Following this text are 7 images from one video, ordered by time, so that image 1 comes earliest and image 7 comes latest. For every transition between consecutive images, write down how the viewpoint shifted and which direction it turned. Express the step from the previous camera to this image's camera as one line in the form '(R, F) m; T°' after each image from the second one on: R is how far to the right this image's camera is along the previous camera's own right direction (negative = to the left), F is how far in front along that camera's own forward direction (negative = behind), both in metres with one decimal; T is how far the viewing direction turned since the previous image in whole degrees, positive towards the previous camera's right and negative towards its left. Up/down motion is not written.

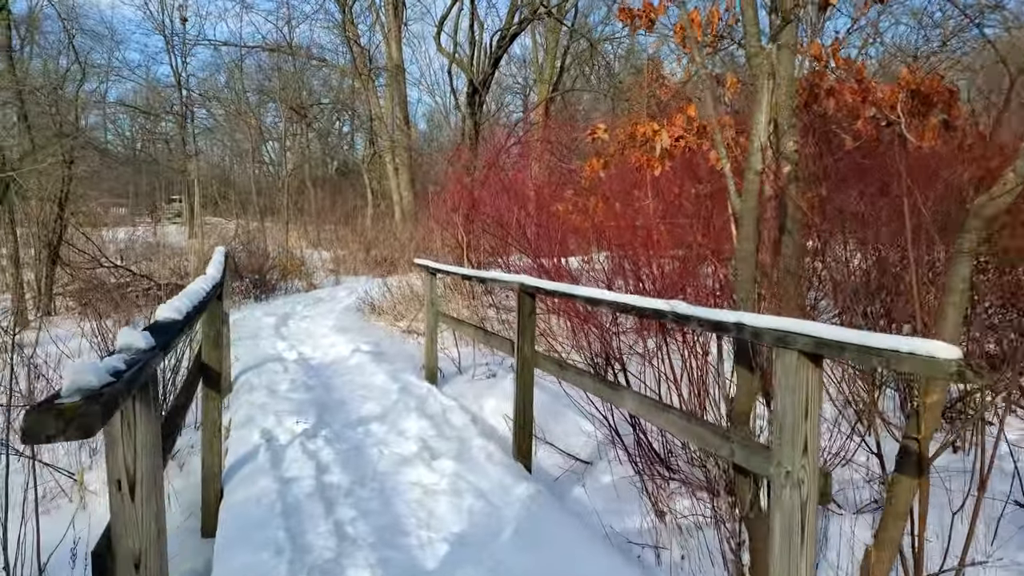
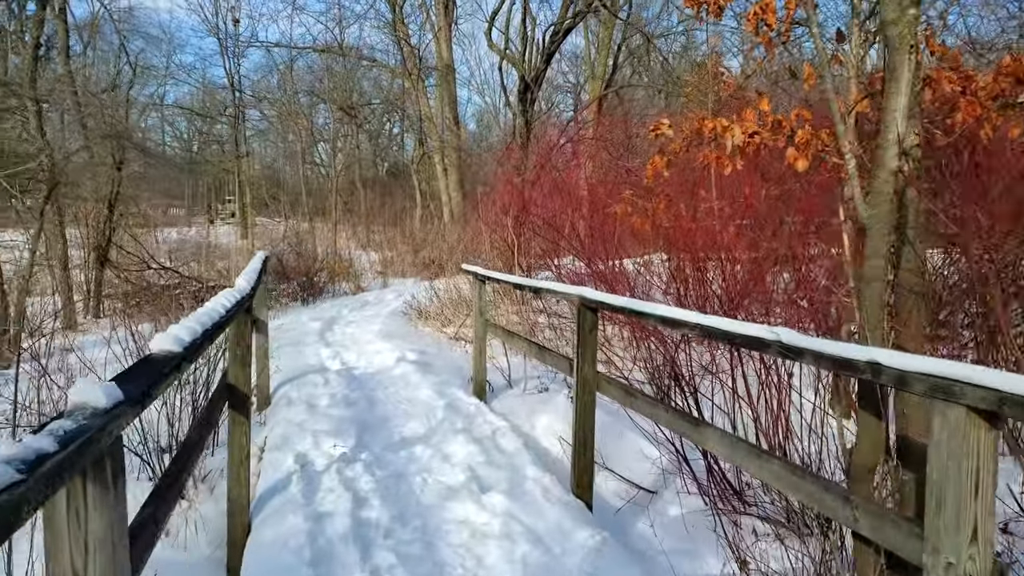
(0.0, +0.3) m; -4°
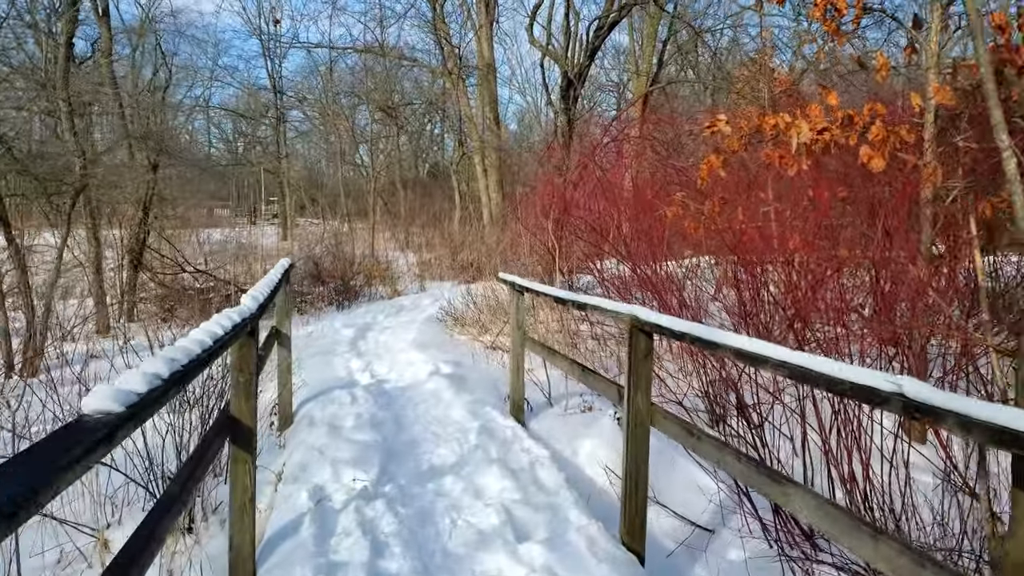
(0.0, +0.3) m; -3°
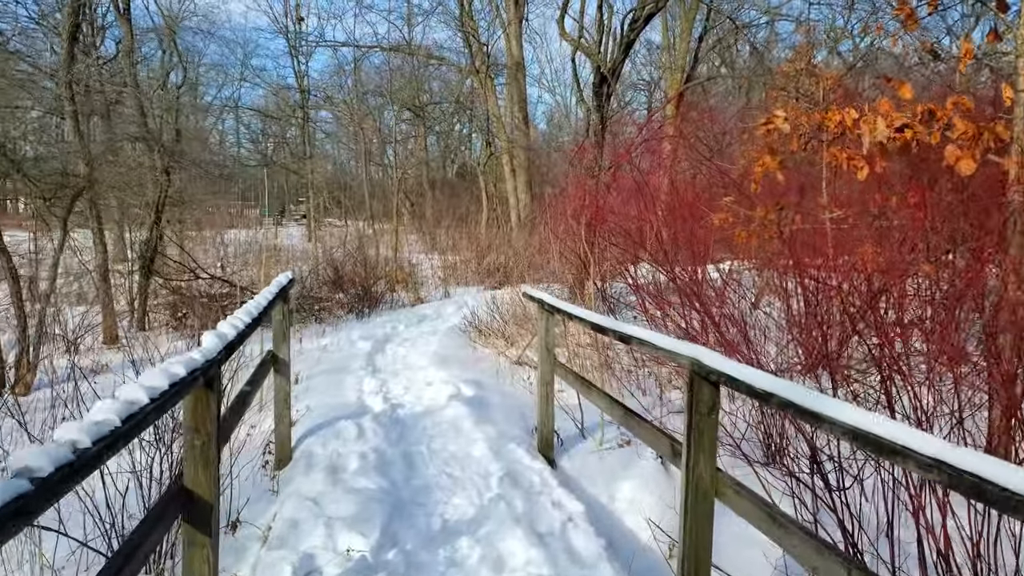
(0.0, +0.5) m; -2°
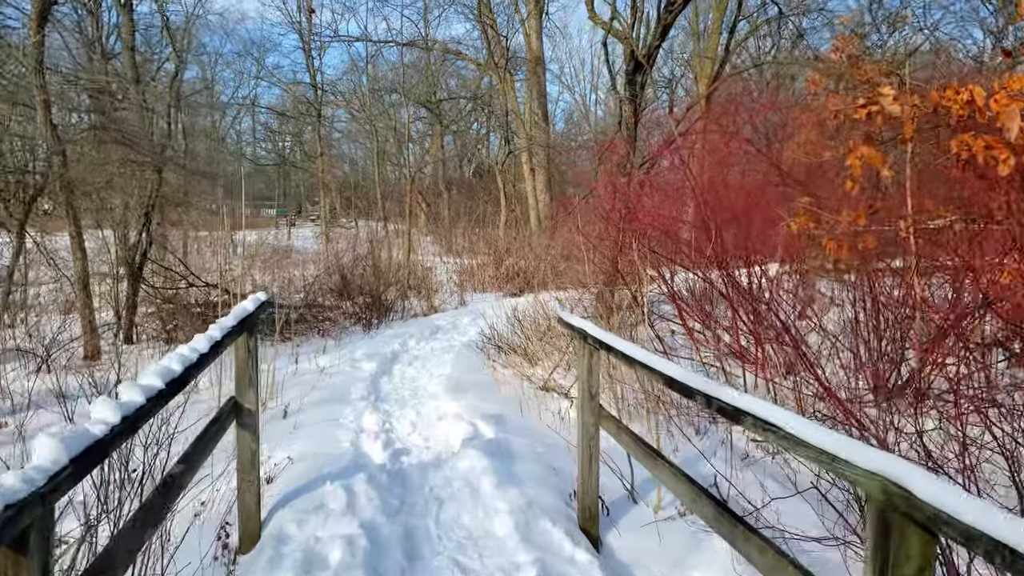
(-0.1, +0.8) m; -1°
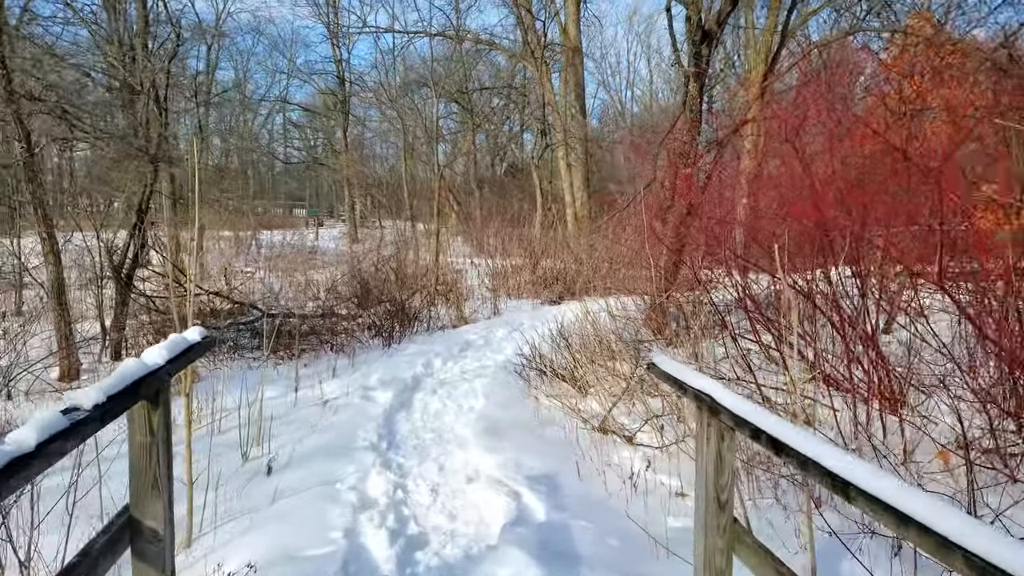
(-0.1, +1.0) m; -2°
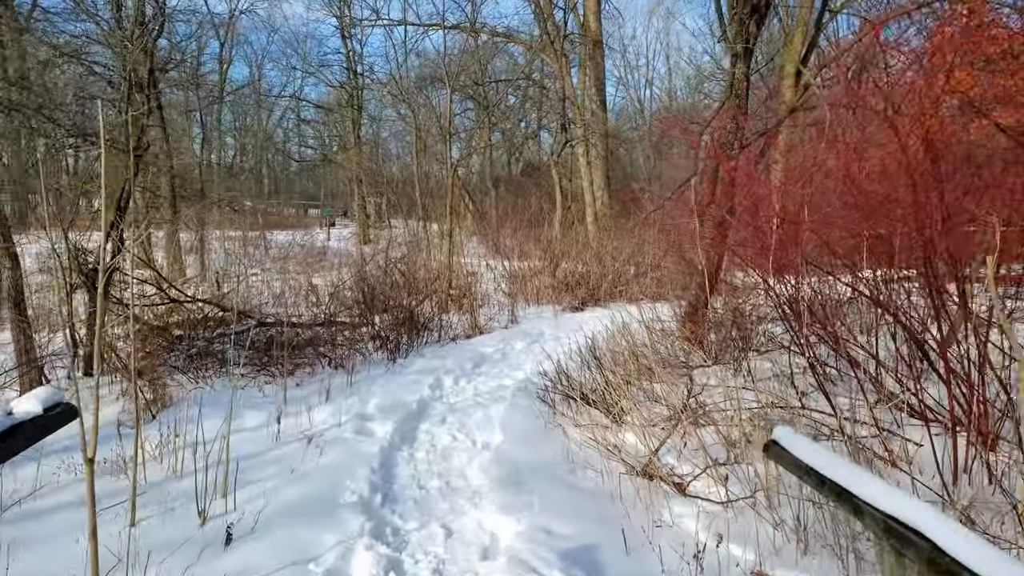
(0.0, +0.7) m; -1°
